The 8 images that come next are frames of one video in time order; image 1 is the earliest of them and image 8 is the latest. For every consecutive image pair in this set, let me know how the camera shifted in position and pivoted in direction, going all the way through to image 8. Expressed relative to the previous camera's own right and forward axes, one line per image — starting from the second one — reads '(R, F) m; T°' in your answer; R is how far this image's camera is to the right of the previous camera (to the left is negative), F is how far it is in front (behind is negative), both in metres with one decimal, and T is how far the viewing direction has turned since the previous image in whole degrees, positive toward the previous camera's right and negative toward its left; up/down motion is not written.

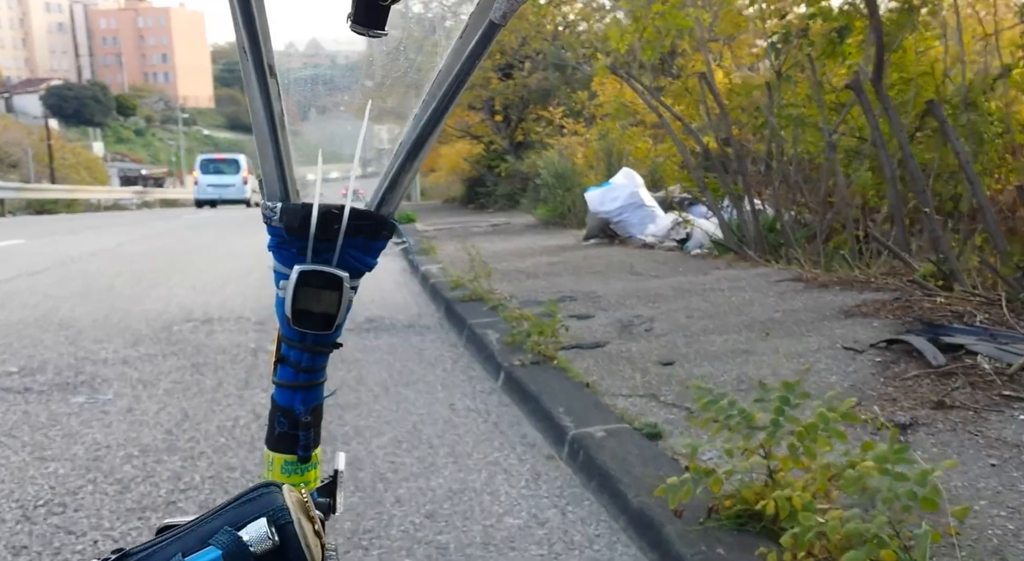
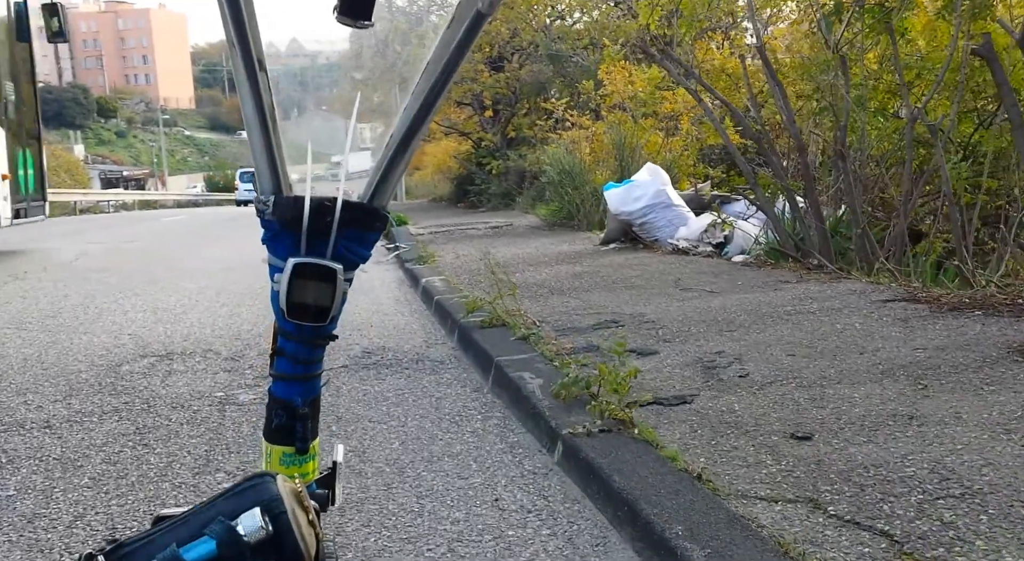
(-0.3, +1.6) m; +1°
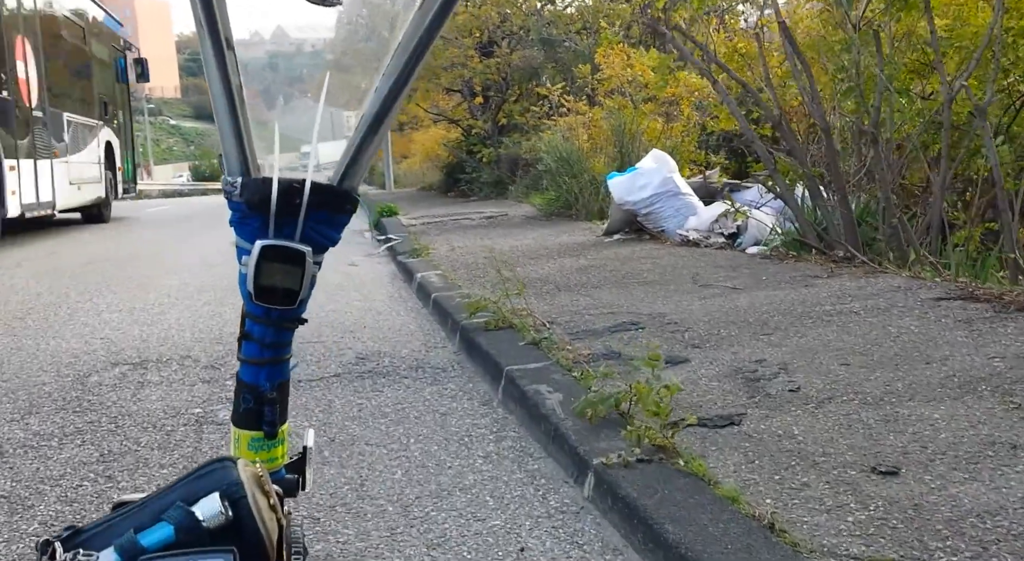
(-0.1, +0.6) m; +1°
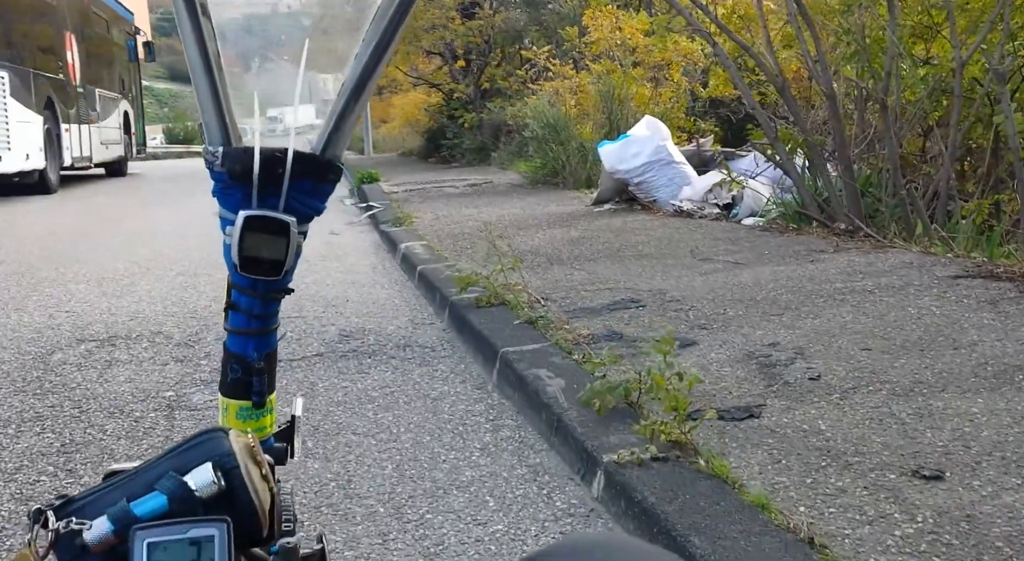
(-0.1, +0.3) m; +1°
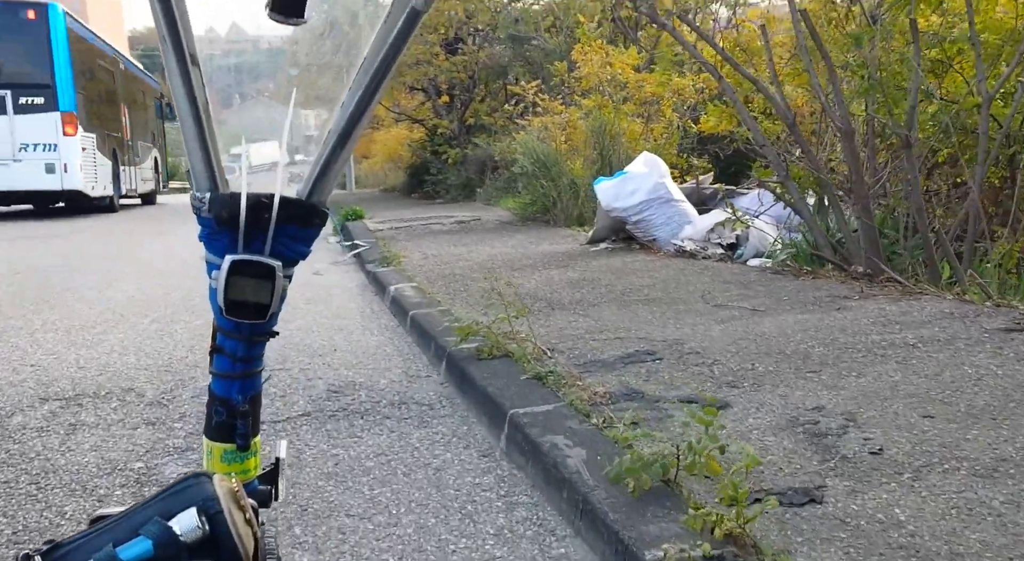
(-0.1, +0.5) m; +1°
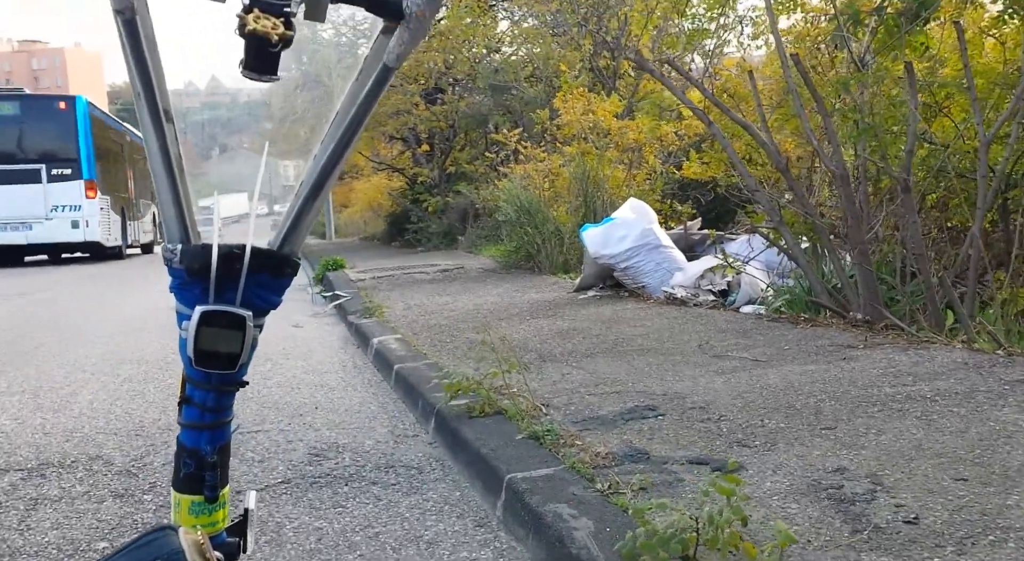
(-0.1, +0.3) m; +1°
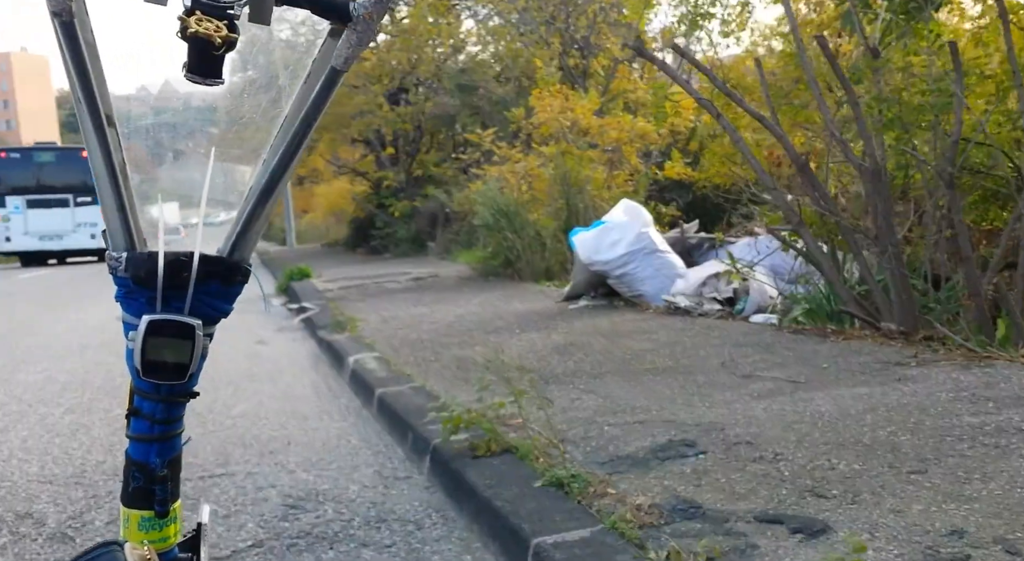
(-0.2, +0.8) m; +2°
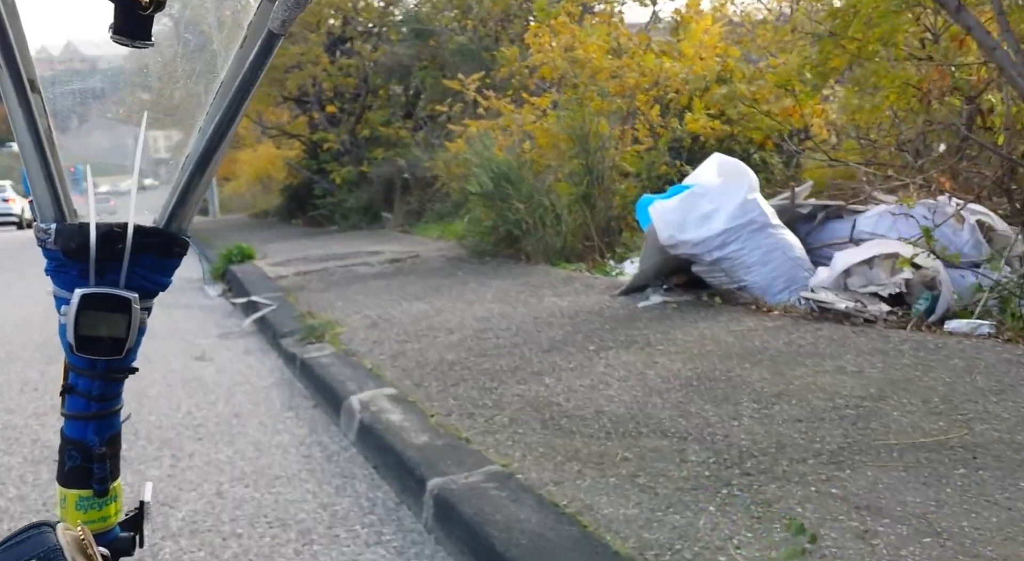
(-0.7, +2.8) m; +4°
